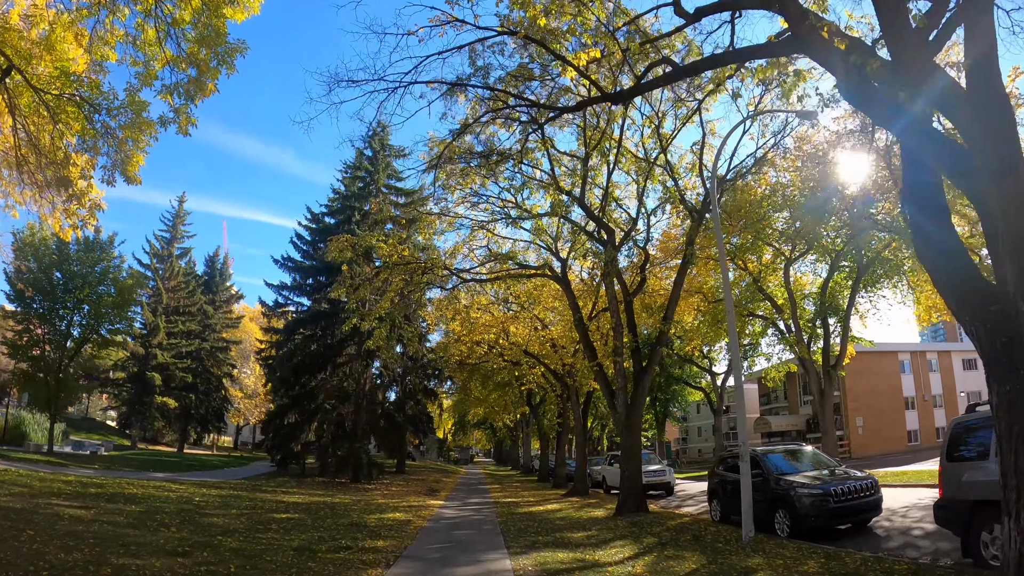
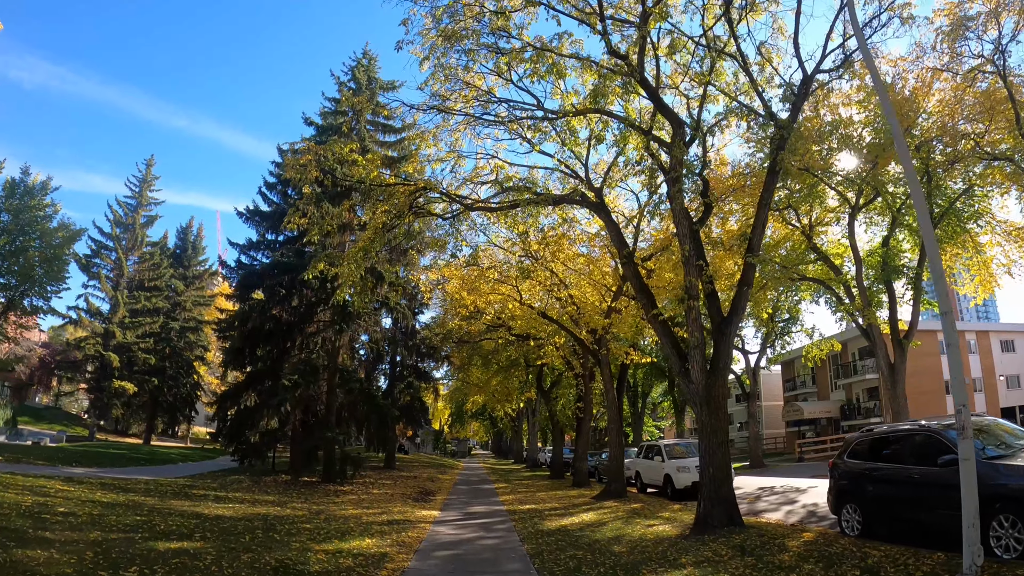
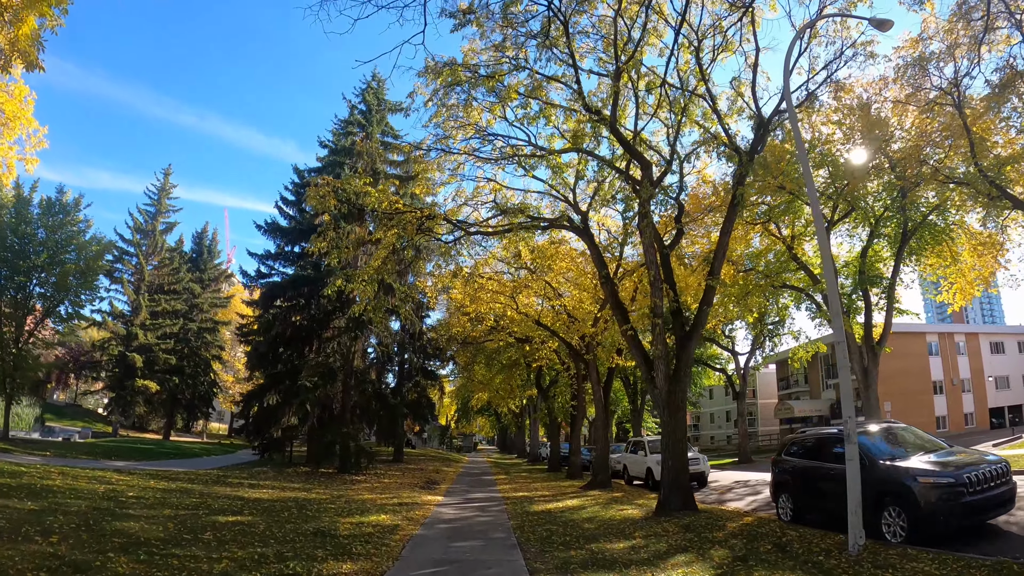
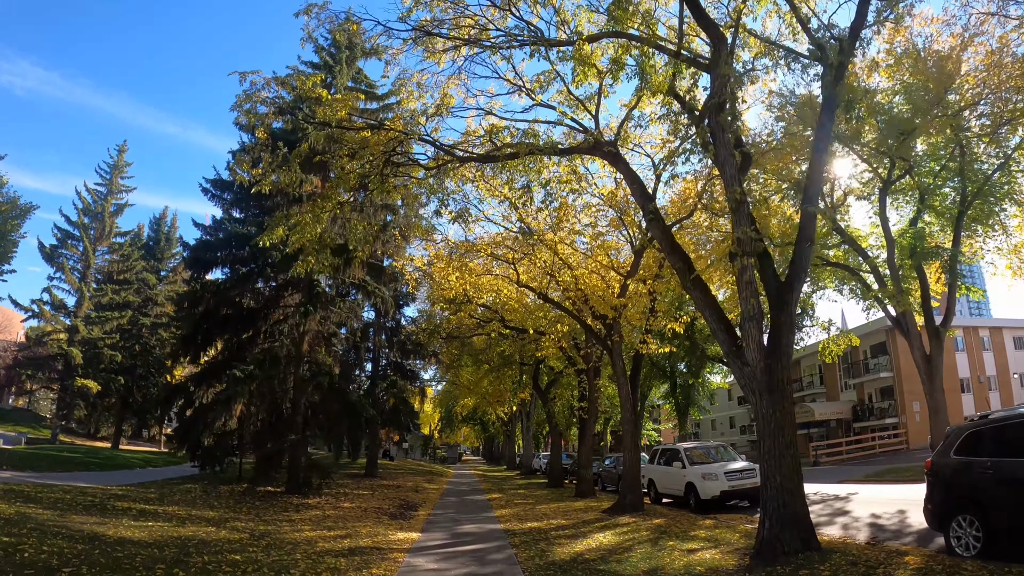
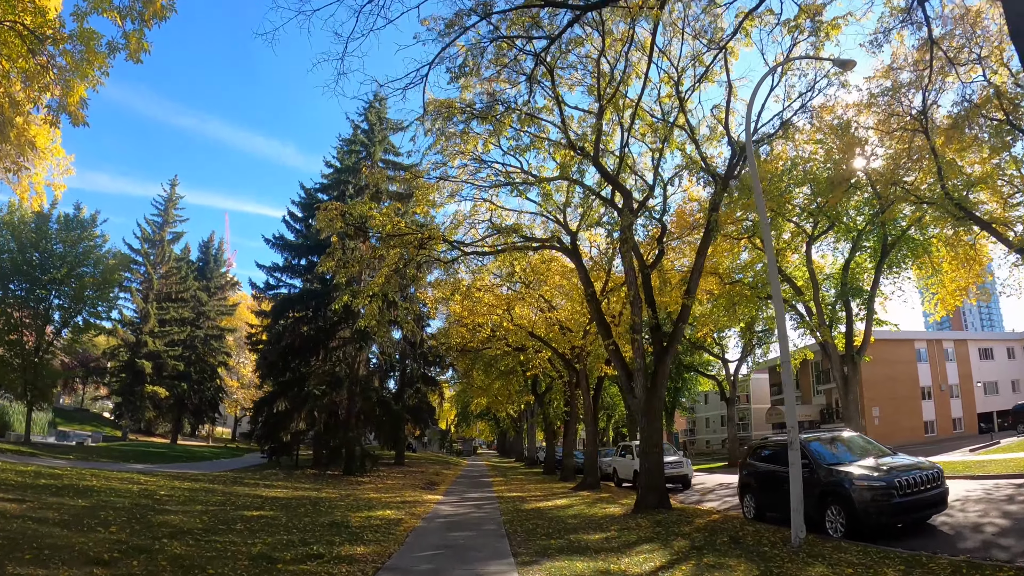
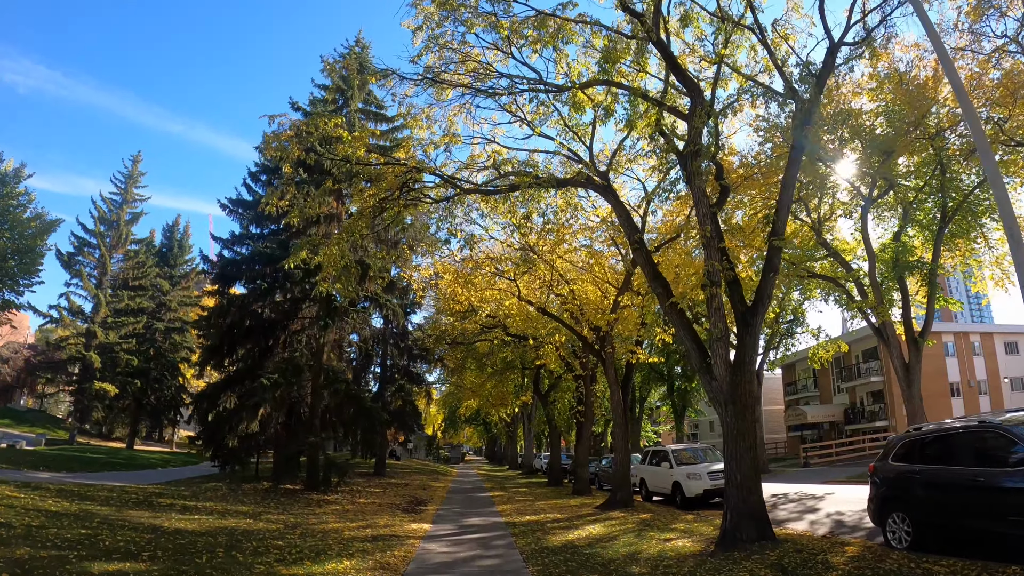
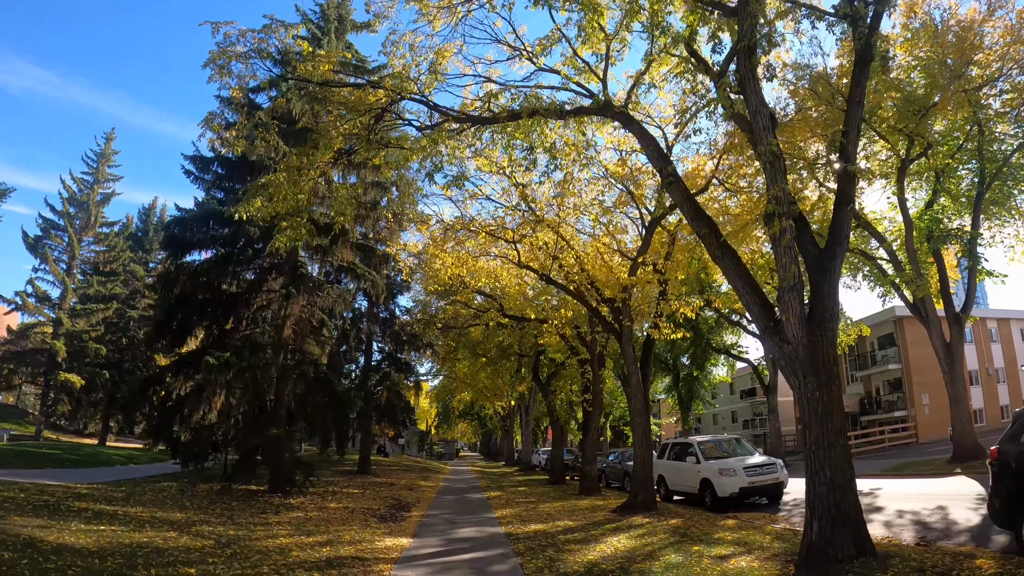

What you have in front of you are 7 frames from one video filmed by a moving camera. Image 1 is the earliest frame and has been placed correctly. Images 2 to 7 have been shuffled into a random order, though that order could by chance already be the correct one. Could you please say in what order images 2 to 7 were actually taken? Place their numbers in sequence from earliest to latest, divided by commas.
5, 3, 2, 6, 4, 7
